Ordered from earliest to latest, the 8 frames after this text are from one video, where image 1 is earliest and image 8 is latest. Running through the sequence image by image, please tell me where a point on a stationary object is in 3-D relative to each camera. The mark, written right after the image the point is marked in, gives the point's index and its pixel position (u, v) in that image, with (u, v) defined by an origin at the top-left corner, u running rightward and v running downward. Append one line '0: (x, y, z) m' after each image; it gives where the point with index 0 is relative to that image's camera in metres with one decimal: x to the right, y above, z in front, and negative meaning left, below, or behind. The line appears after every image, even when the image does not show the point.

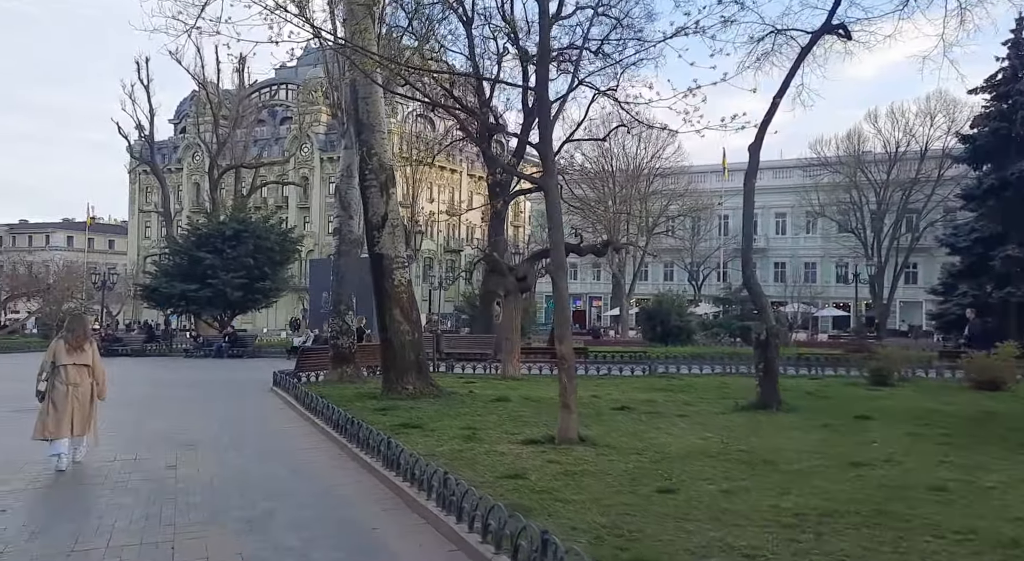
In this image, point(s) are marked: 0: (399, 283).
0: (-2.1, -0.1, +15.7) m
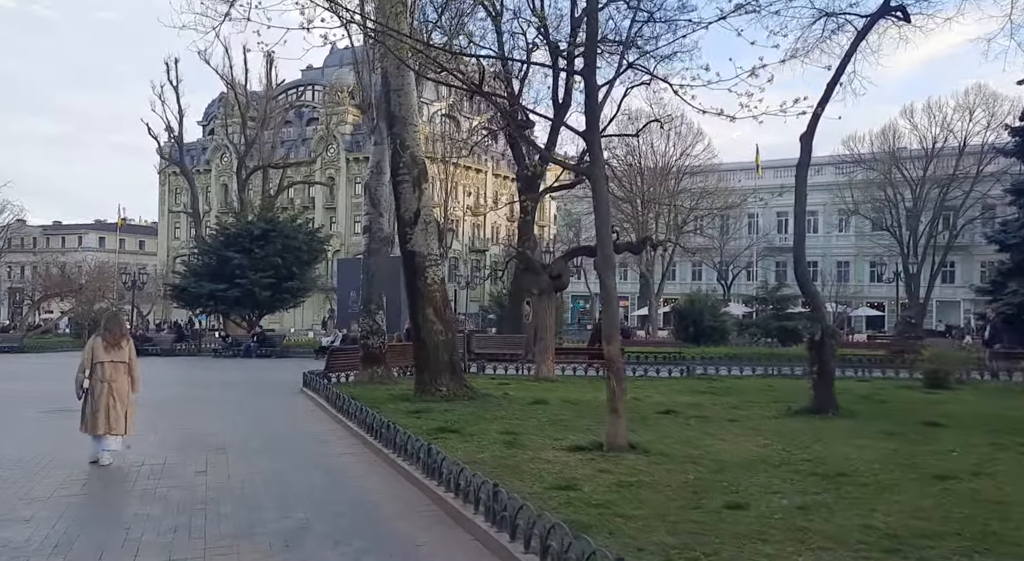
0: (-1.5, 0.0, +15.3) m
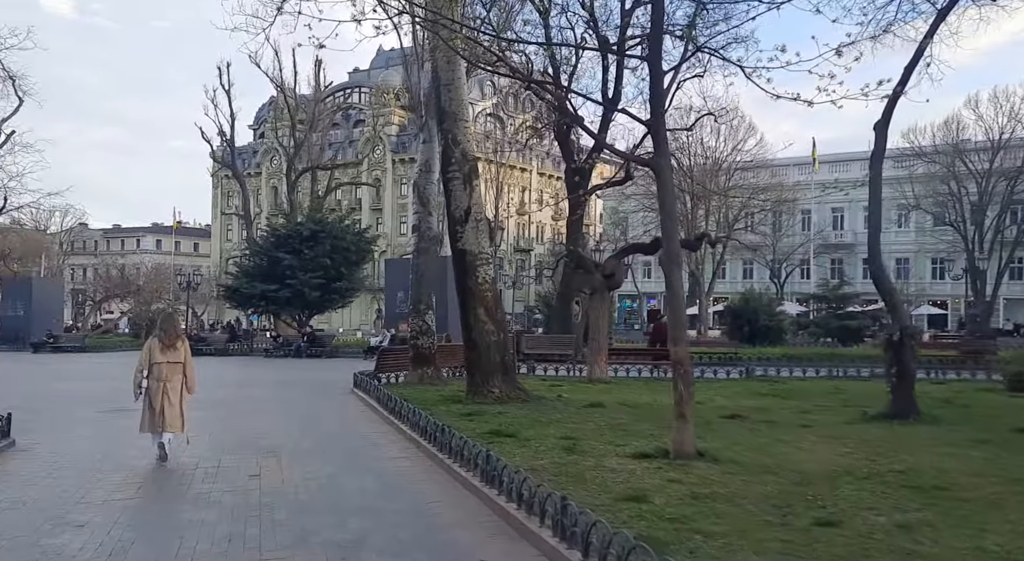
0: (-0.5, 0.0, +14.8) m
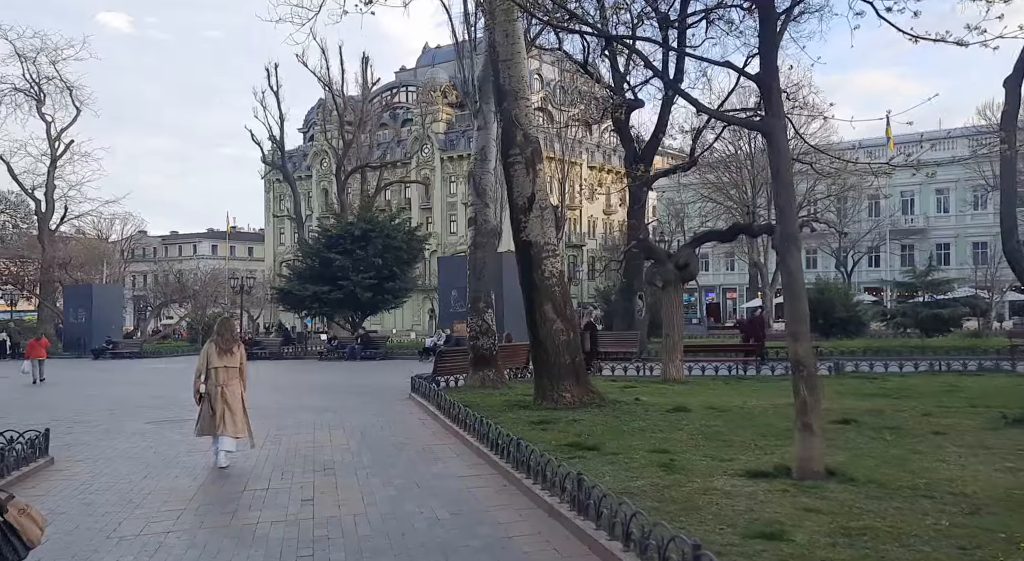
0: (+0.6, +0.1, +13.6) m
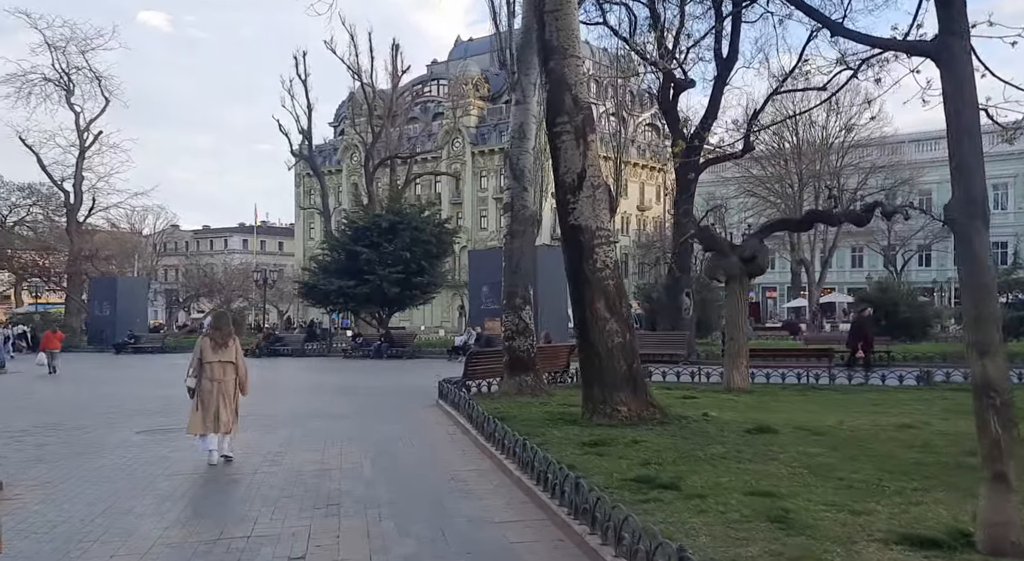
0: (+1.2, +0.2, +11.4) m
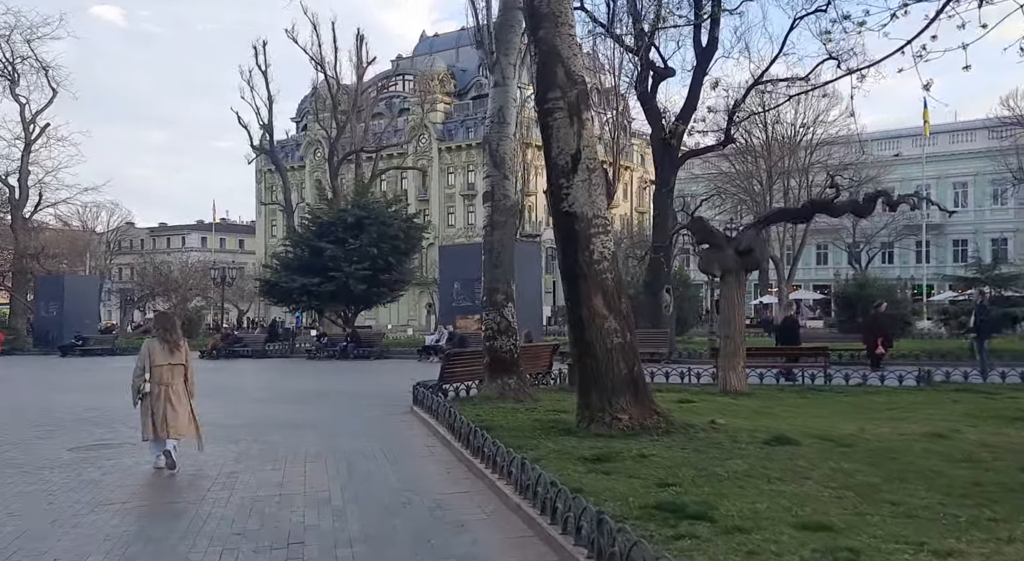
0: (+1.1, +0.3, +10.2) m
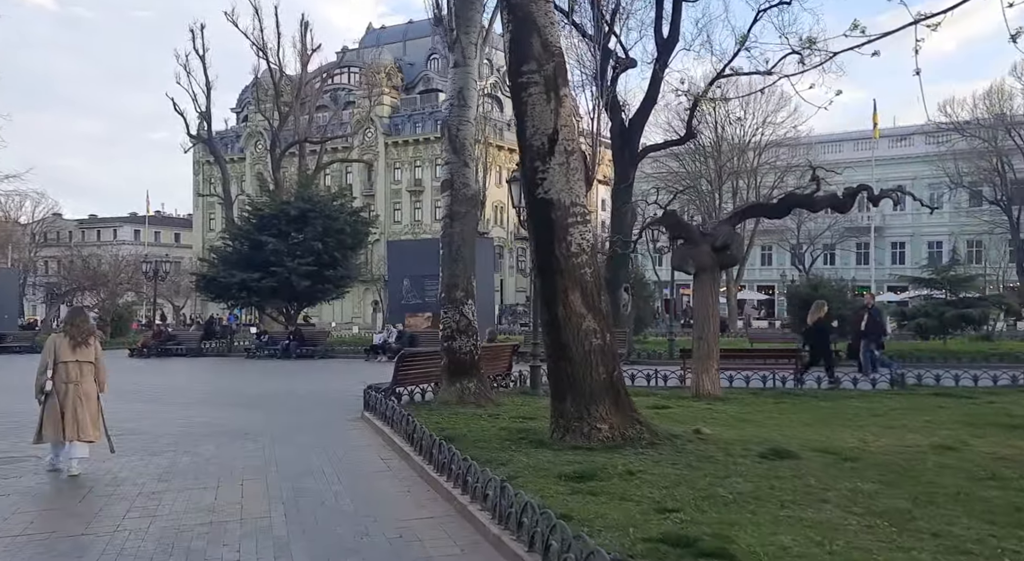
0: (+0.7, +0.3, +9.2) m
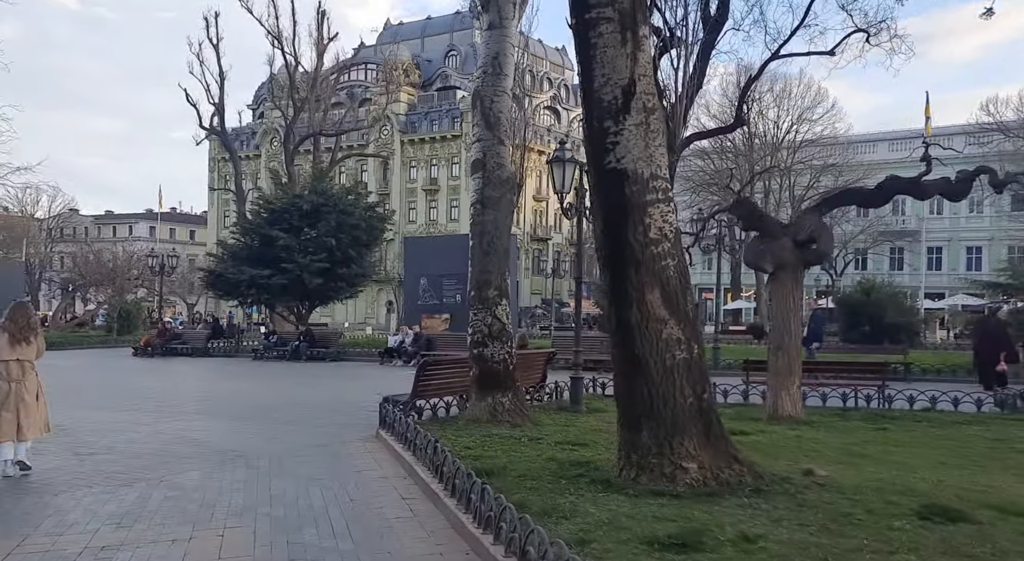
0: (+1.2, +0.4, +7.1) m
